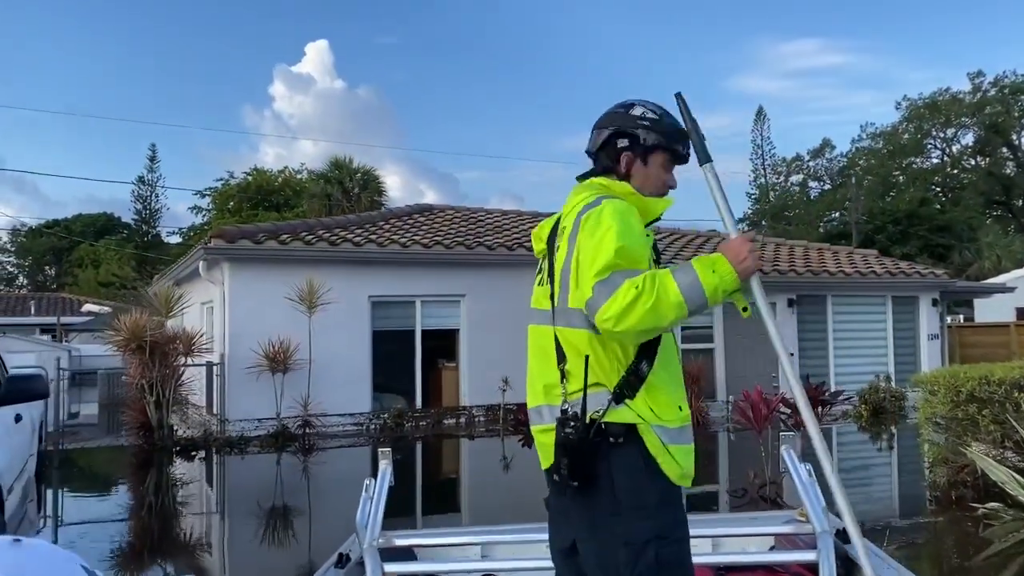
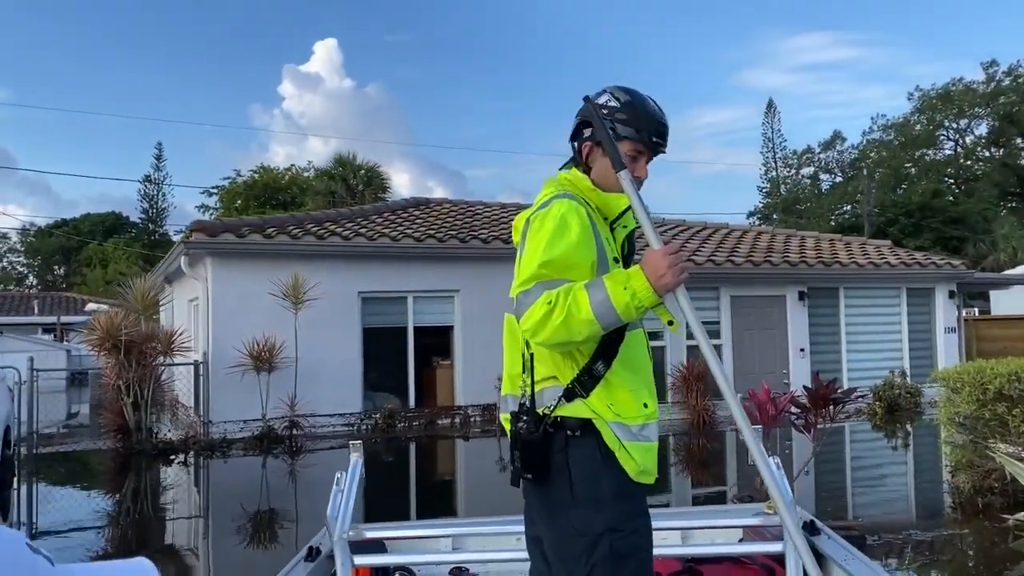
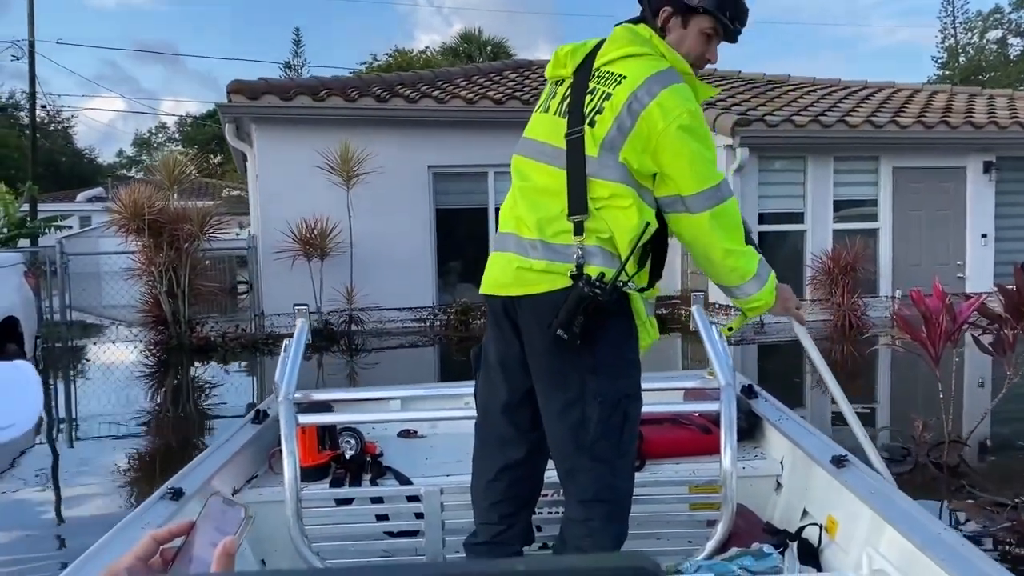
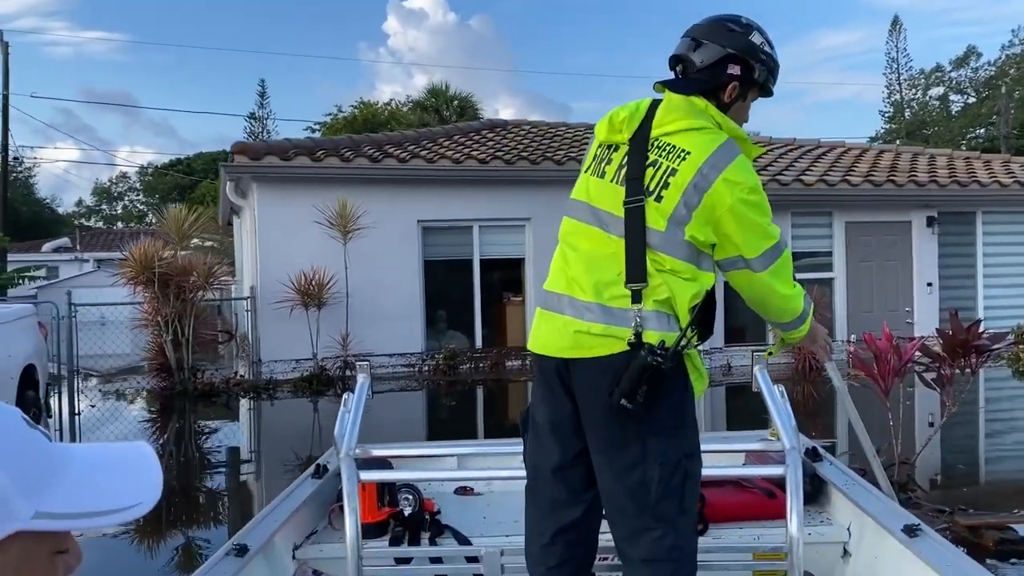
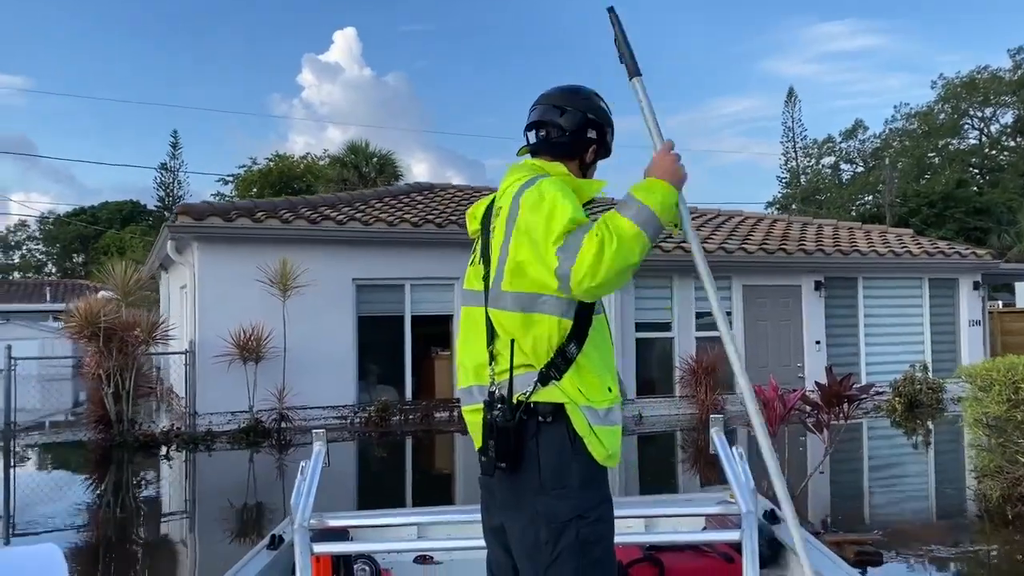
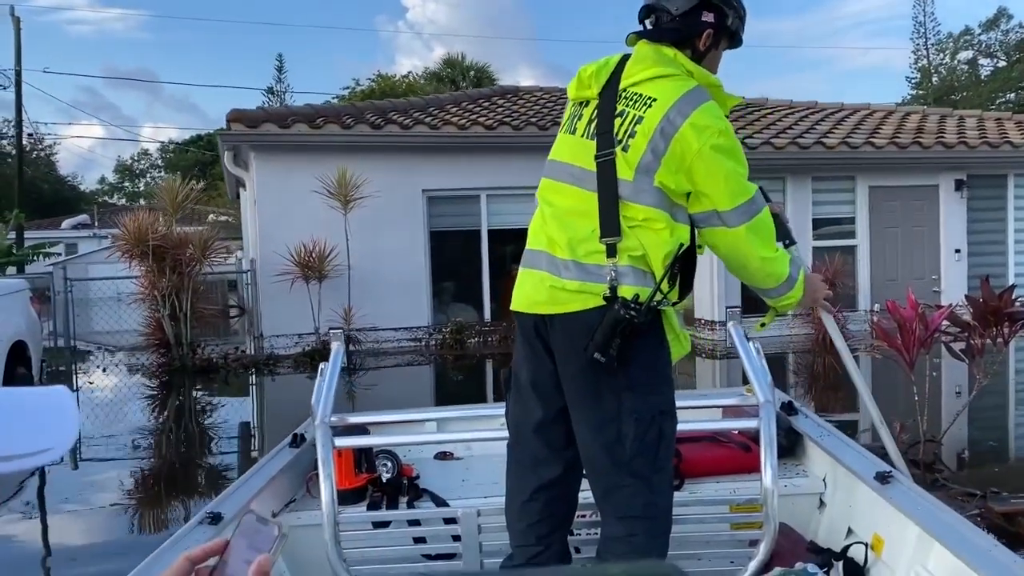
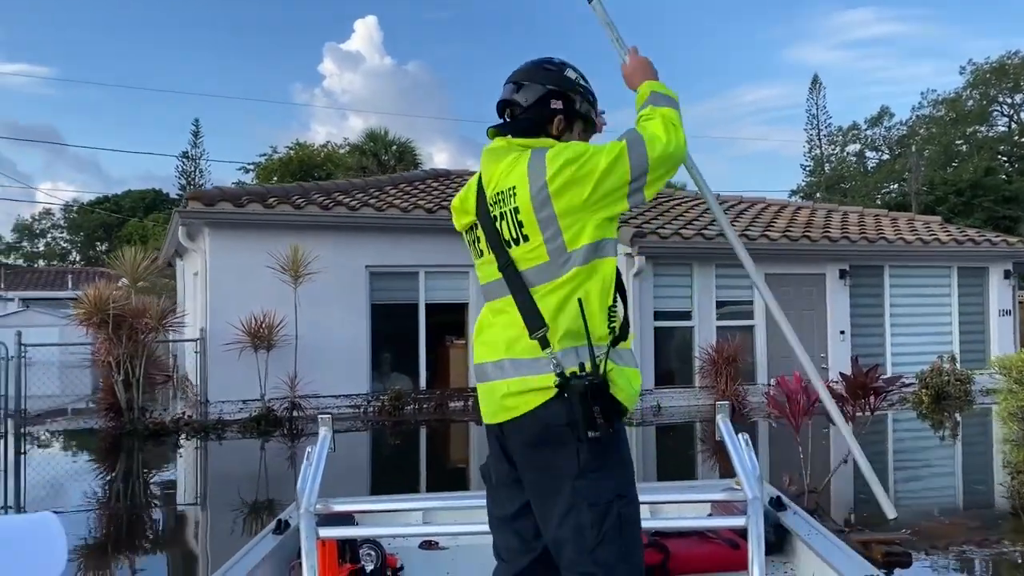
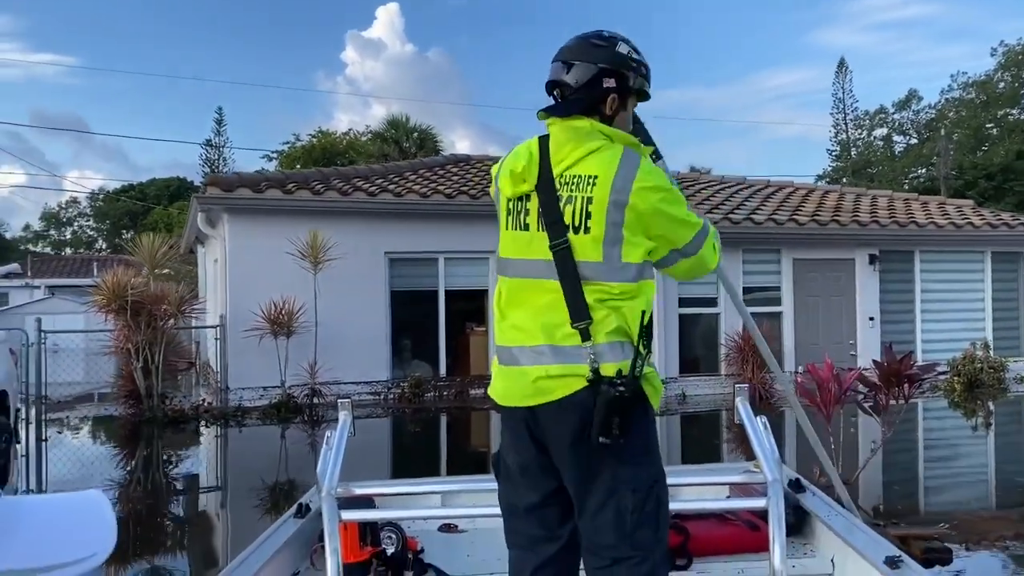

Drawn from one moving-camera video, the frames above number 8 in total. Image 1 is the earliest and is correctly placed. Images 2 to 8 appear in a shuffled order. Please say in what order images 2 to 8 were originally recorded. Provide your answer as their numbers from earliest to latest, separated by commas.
2, 5, 7, 8, 4, 6, 3
